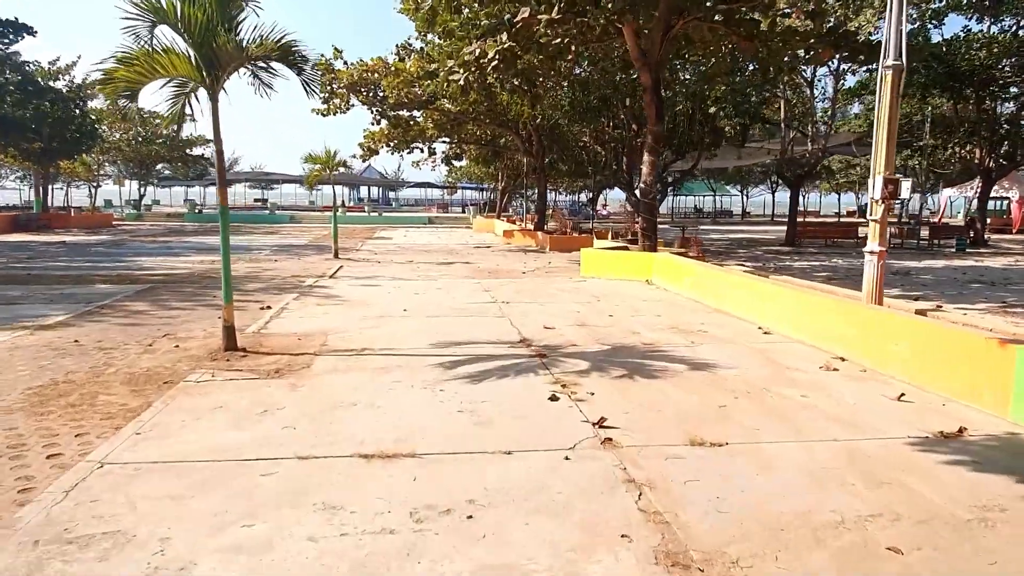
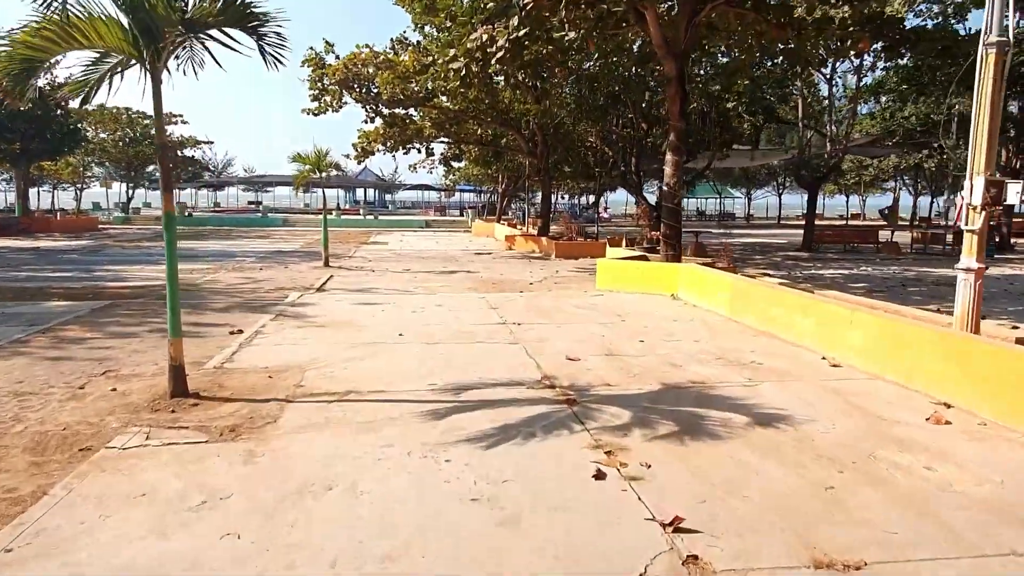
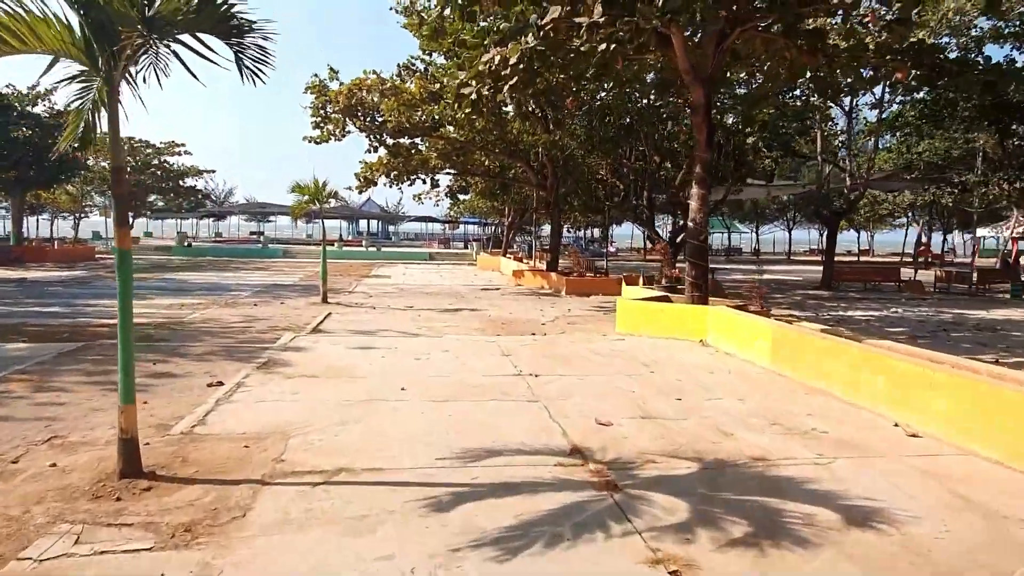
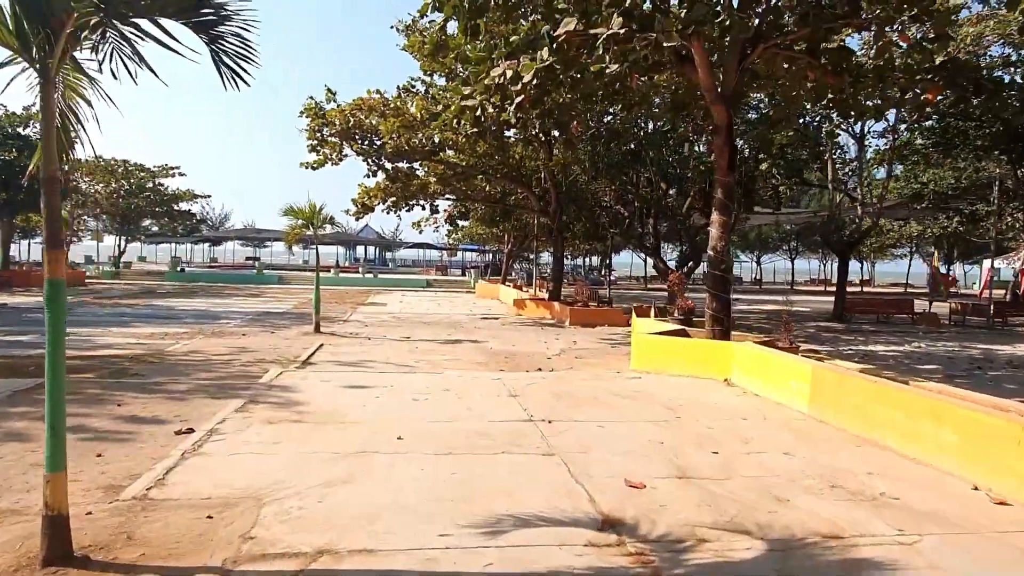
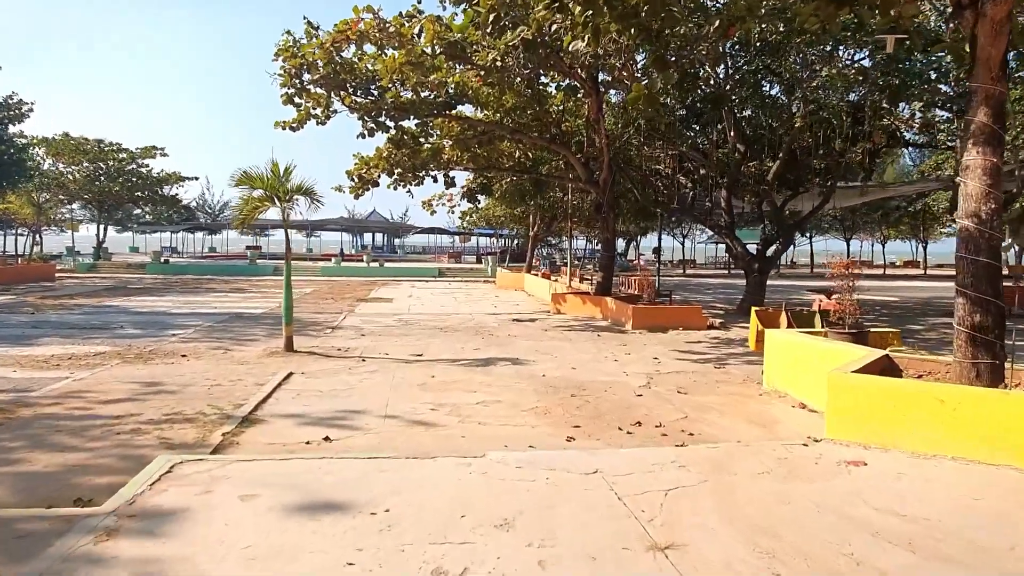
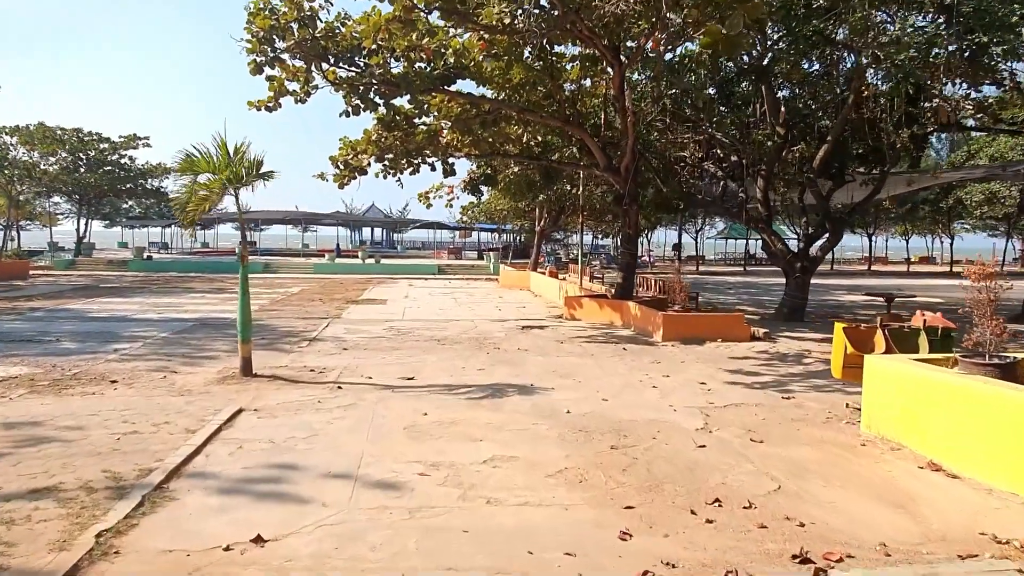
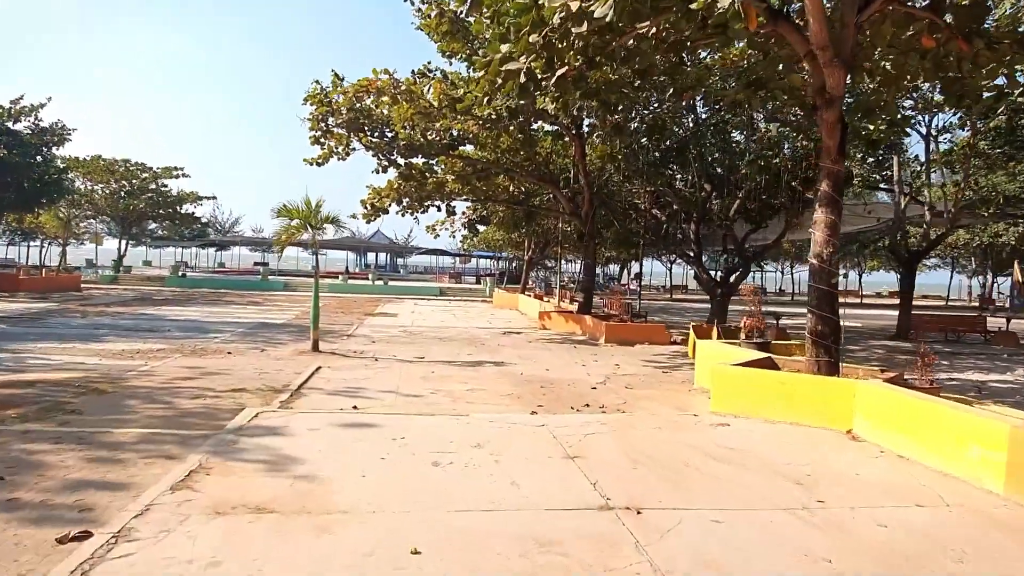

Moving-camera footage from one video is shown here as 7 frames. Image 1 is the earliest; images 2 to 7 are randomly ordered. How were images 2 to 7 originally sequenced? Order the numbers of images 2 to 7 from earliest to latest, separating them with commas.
2, 3, 4, 7, 5, 6
